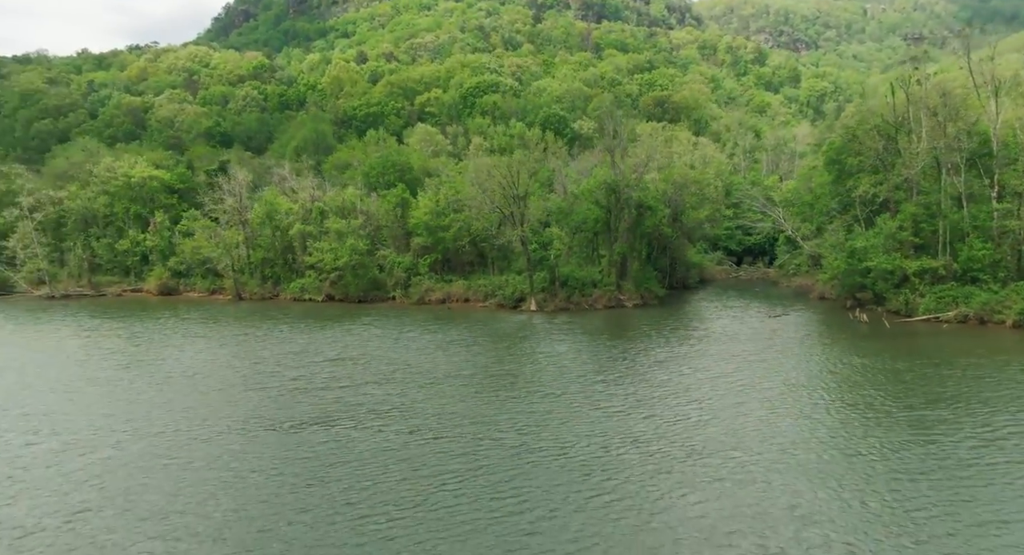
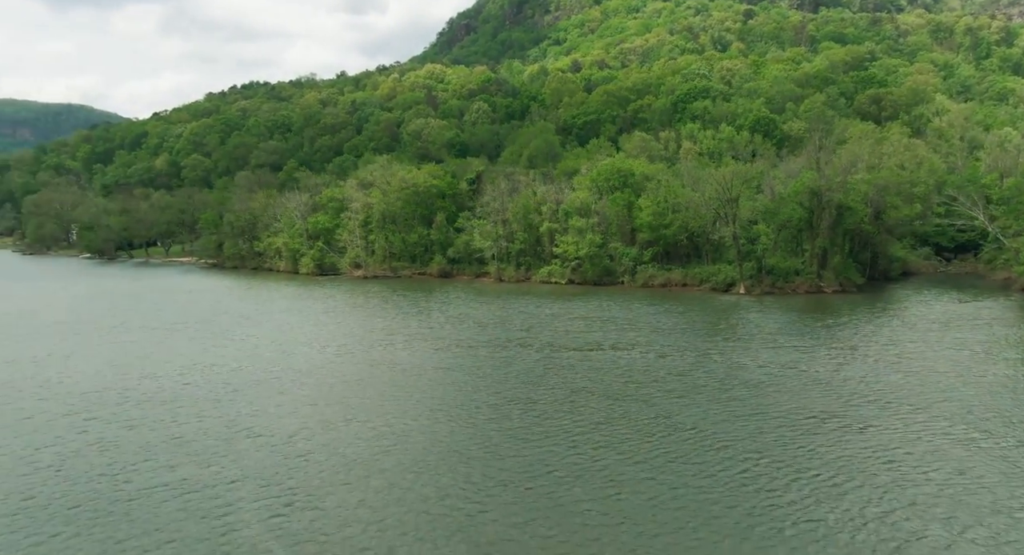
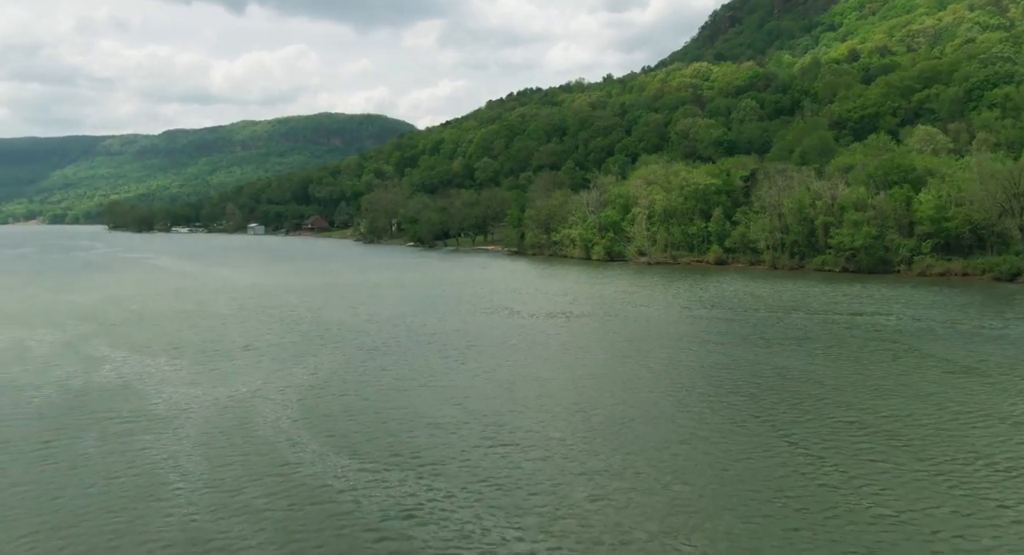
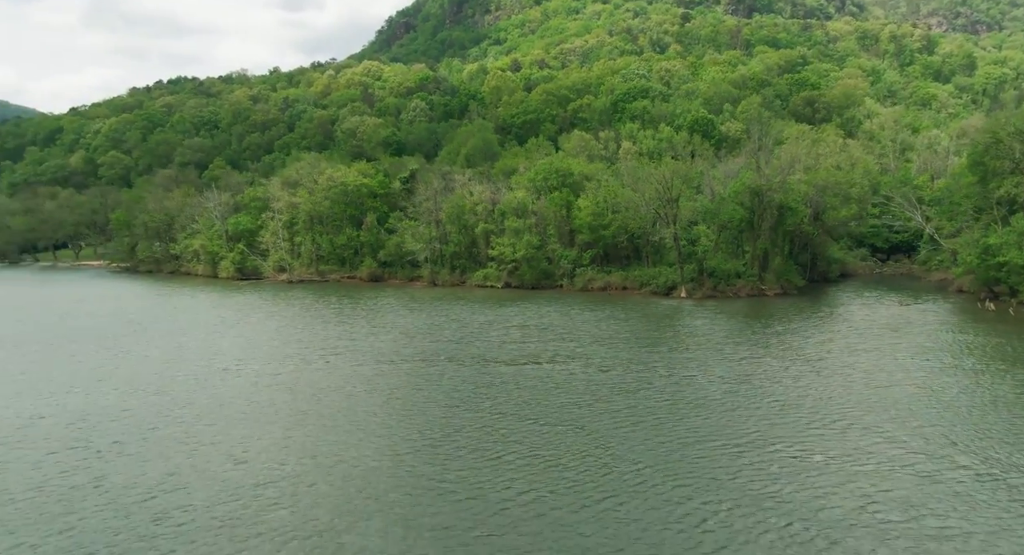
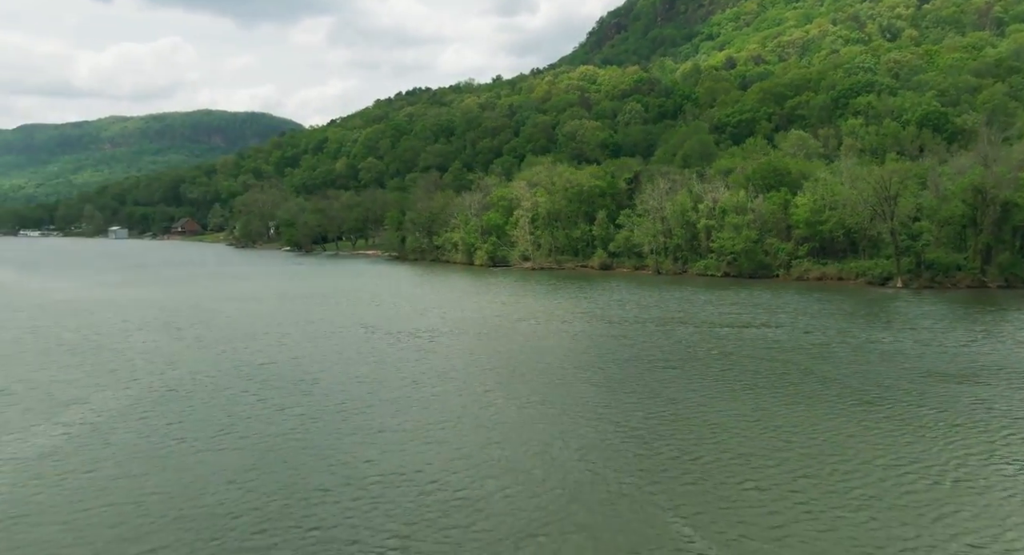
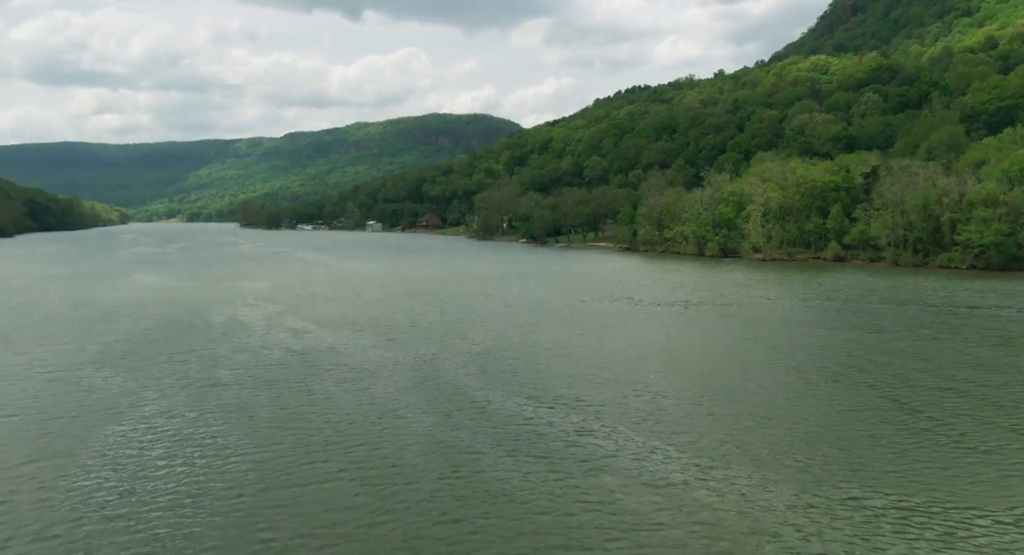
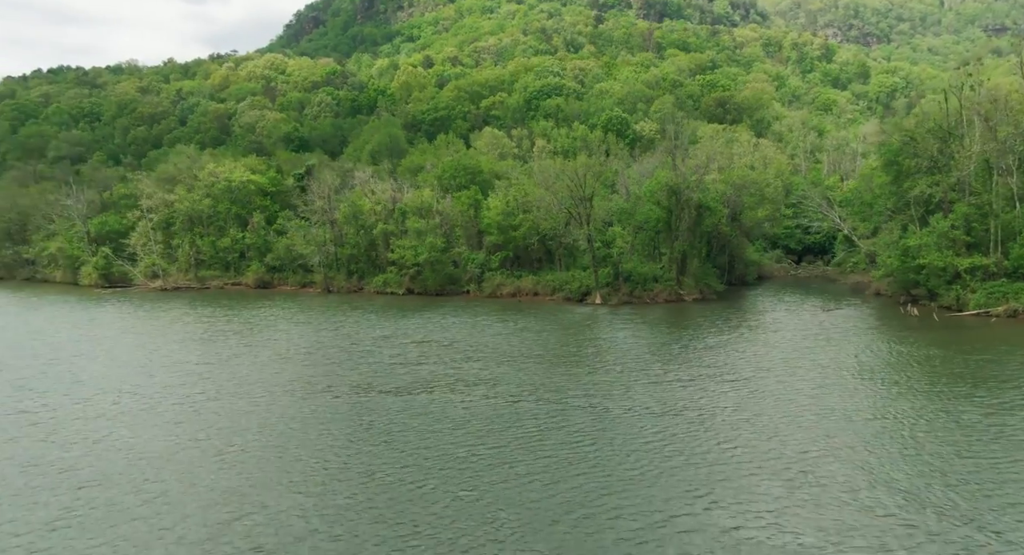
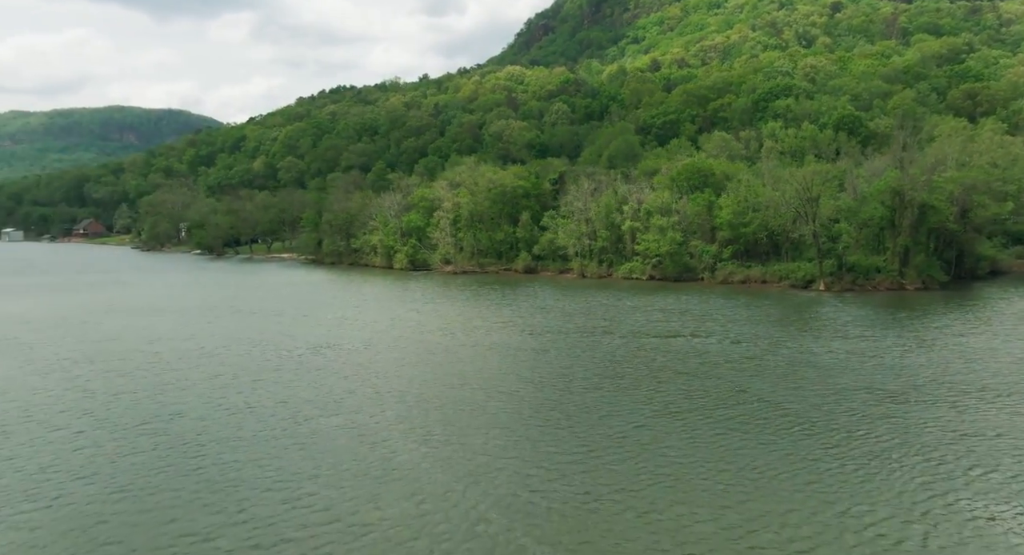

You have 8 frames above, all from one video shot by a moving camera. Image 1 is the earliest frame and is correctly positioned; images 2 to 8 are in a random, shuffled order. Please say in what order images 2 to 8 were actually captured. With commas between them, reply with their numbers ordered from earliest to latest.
7, 4, 2, 8, 5, 3, 6
